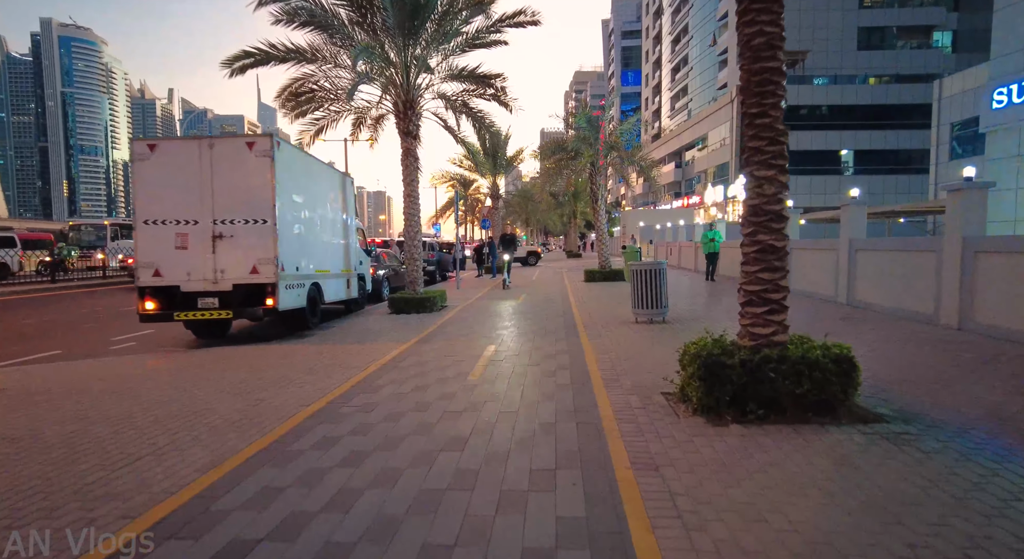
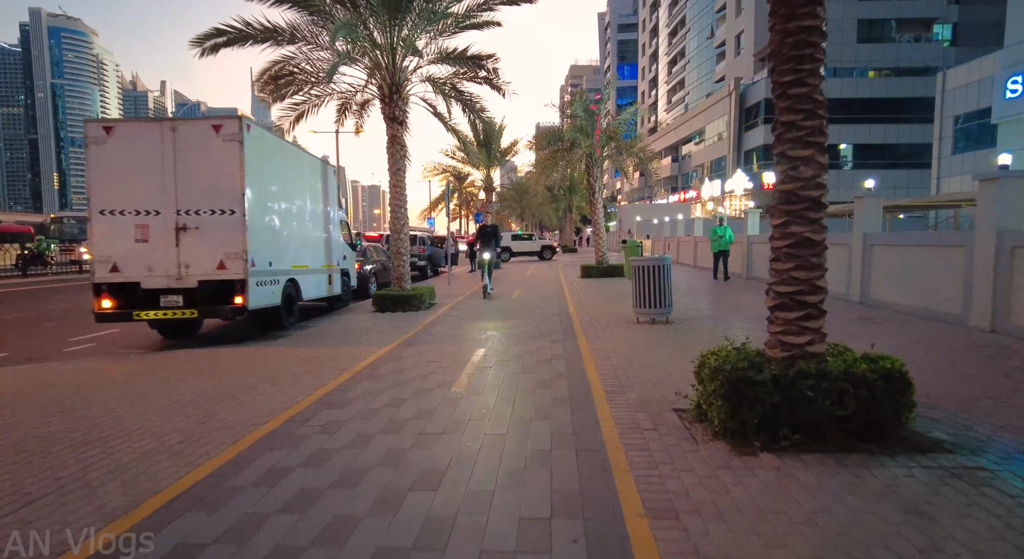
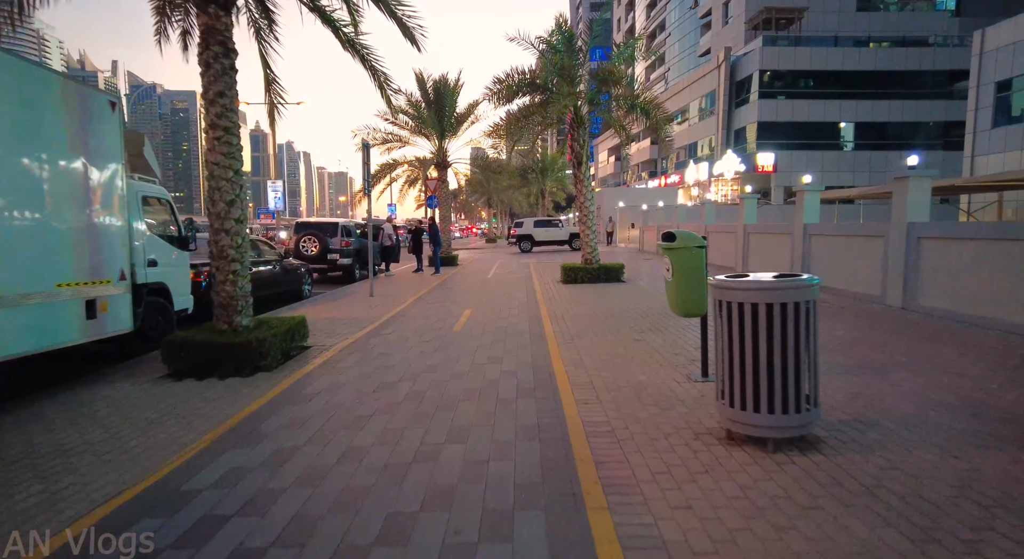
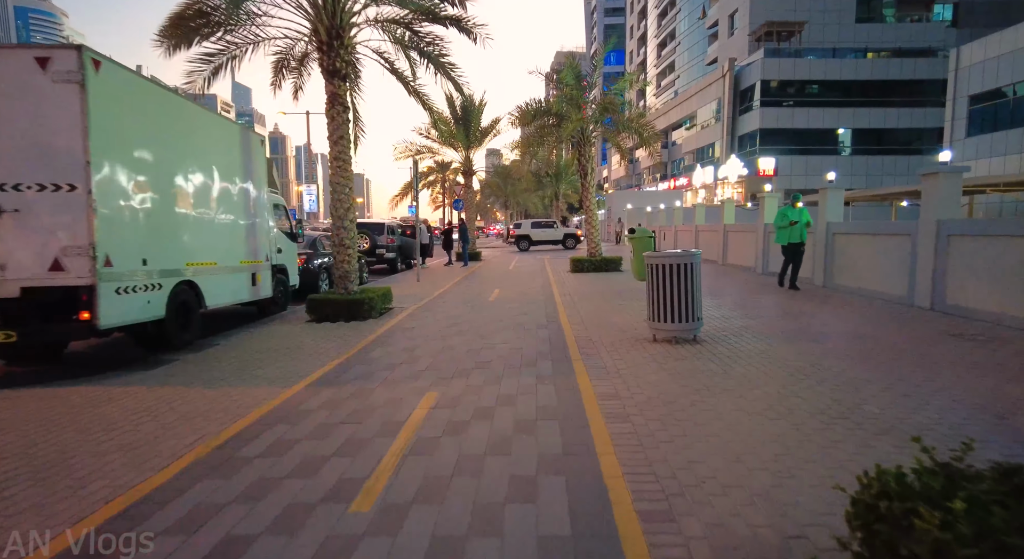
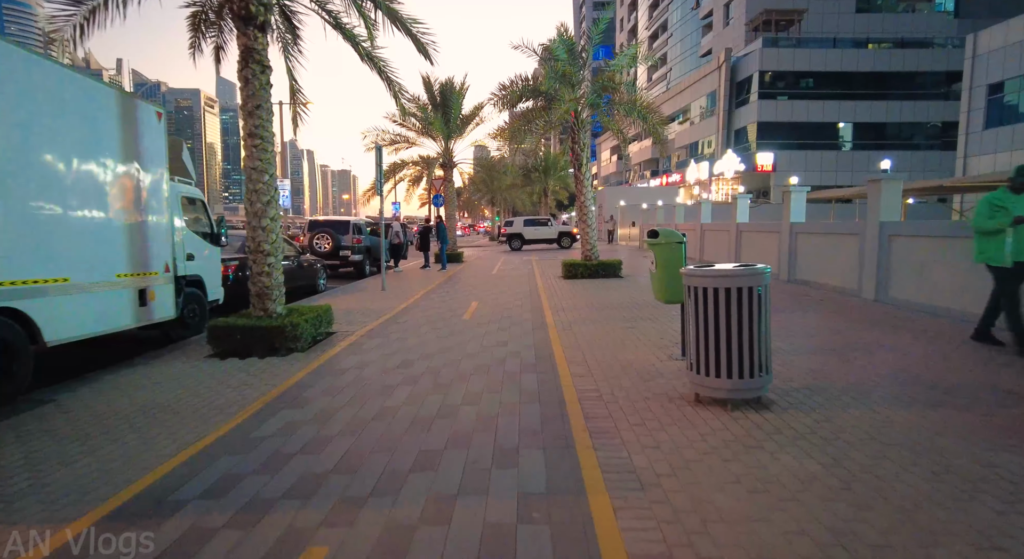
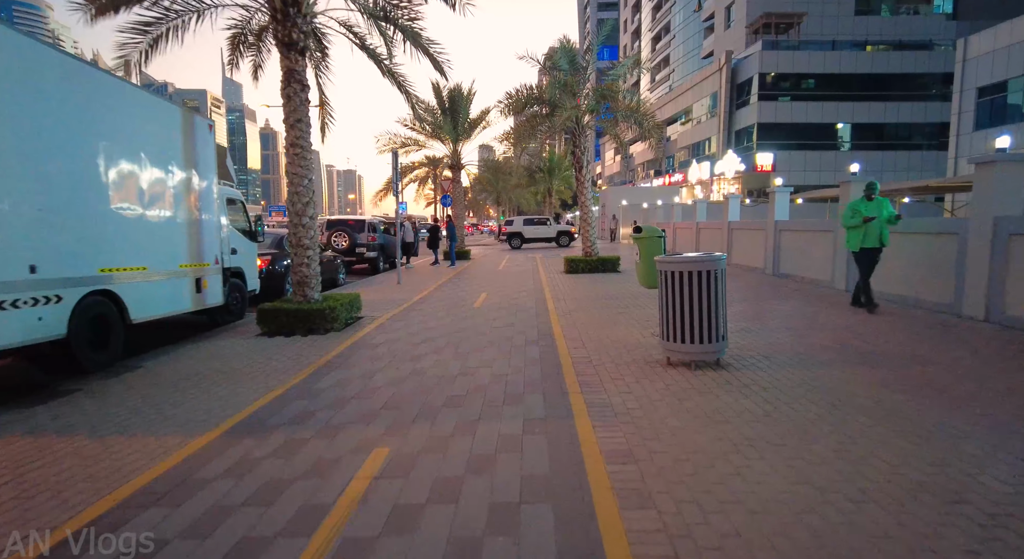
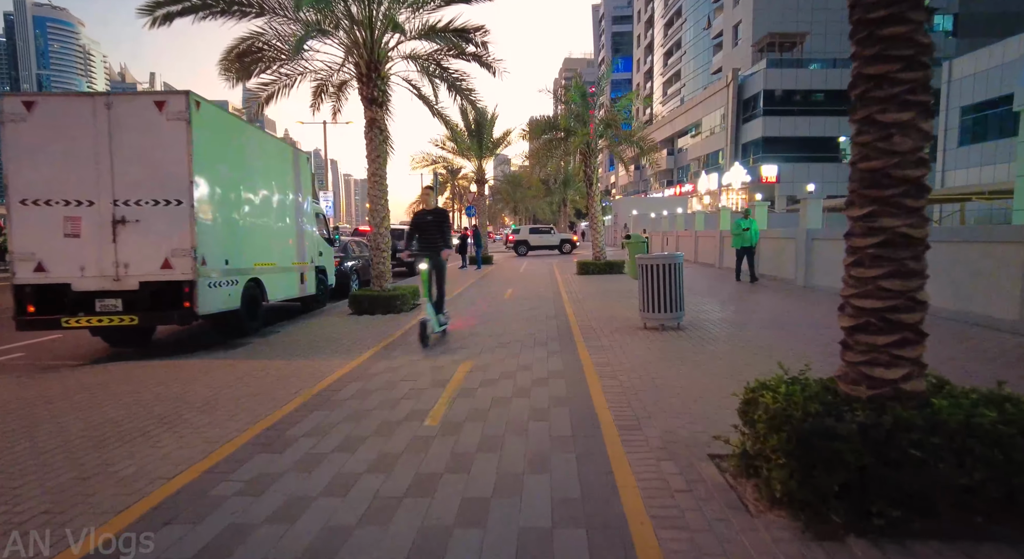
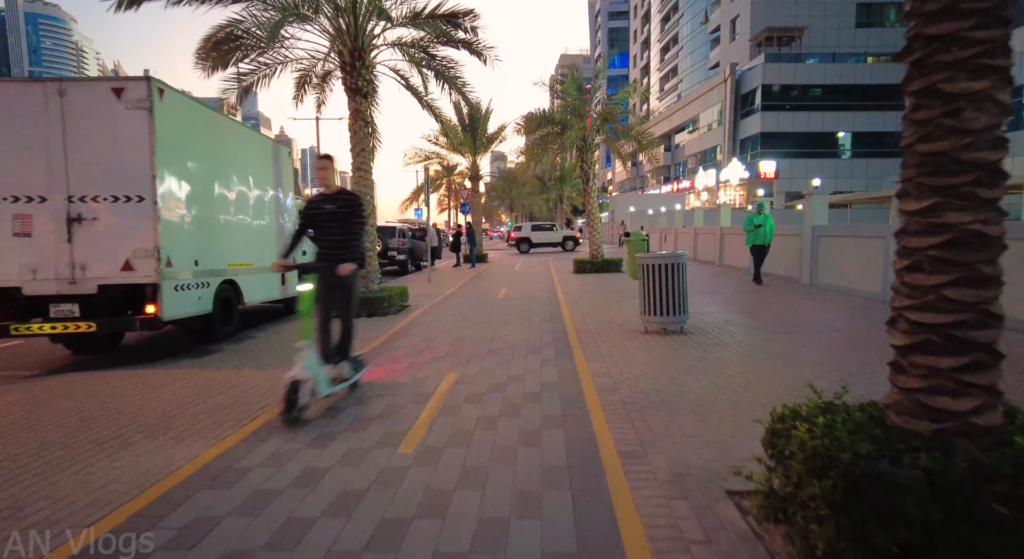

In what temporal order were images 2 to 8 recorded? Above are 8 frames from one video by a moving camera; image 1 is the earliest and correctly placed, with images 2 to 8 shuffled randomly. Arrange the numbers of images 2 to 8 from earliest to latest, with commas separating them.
2, 7, 8, 4, 6, 5, 3
